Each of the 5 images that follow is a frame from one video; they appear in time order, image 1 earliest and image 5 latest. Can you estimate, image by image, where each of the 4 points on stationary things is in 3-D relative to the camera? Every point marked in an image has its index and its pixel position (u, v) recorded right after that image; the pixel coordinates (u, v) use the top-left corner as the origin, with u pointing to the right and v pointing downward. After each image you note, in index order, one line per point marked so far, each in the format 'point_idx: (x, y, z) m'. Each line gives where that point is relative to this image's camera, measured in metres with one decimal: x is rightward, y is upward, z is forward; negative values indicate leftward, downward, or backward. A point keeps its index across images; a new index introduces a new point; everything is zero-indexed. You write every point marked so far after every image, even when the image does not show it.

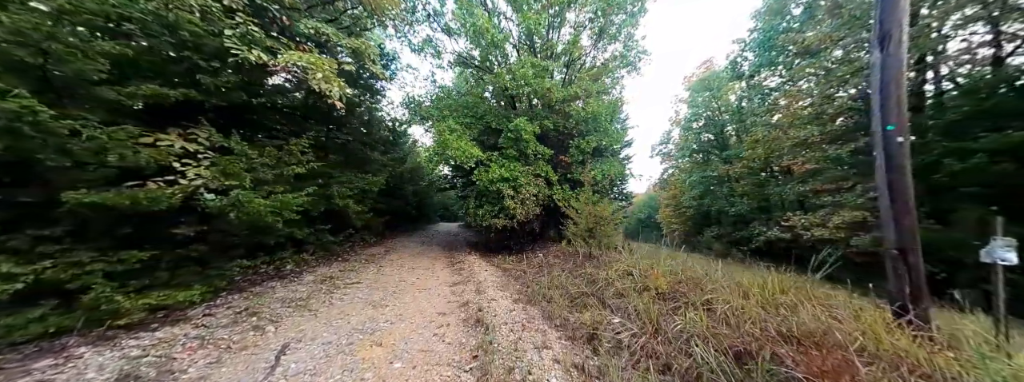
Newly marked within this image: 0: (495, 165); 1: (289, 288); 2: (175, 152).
0: (-0.5, +0.8, +7.7) m
1: (-3.7, -1.6, +4.2) m
2: (-4.0, +0.5, +3.0) m
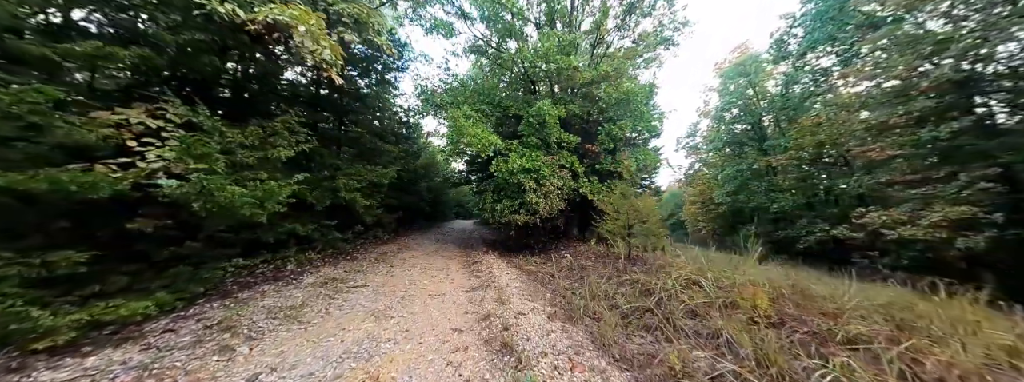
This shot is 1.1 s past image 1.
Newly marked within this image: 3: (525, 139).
0: (+0.1, +1.0, +6.9) m
1: (-3.3, -1.5, +3.6) m
2: (-3.7, +0.6, +2.4) m
3: (+0.4, +1.6, +7.4) m
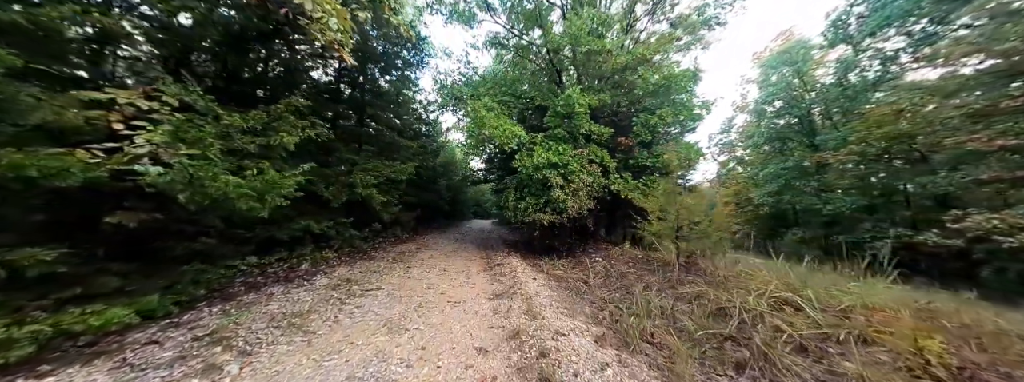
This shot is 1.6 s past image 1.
0: (+0.7, +1.1, +6.3) m
1: (-2.9, -1.4, +3.3) m
2: (-3.3, +0.7, +2.1) m
3: (+1.1, +1.6, +6.8) m
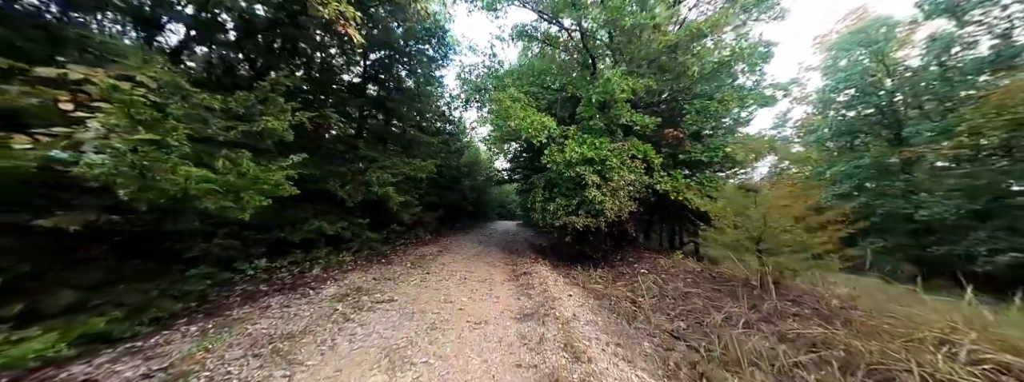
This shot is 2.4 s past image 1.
0: (+1.4, +1.1, +5.6) m
1: (-2.5, -1.3, +2.9) m
2: (-3.1, +0.7, +1.8) m
3: (+1.7, +1.6, +6.0) m
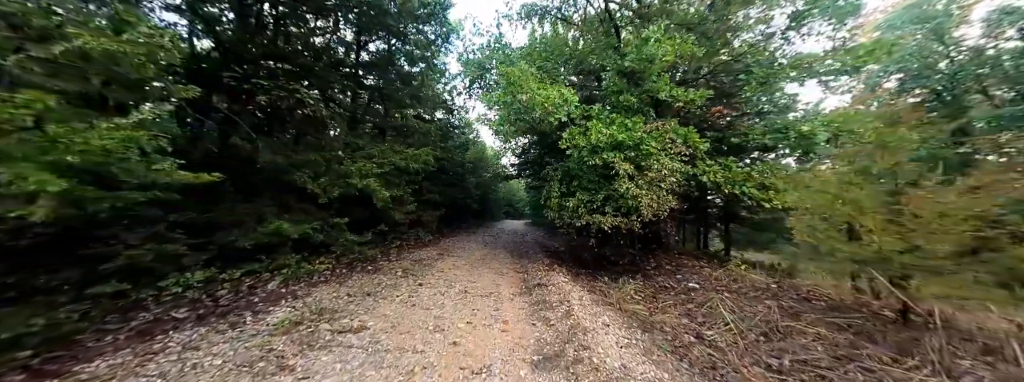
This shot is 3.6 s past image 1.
0: (+1.6, +1.3, +4.5) m
1: (-2.4, -1.2, +1.9) m
2: (-3.0, +0.8, +0.8) m
3: (+1.9, +1.8, +4.9) m
